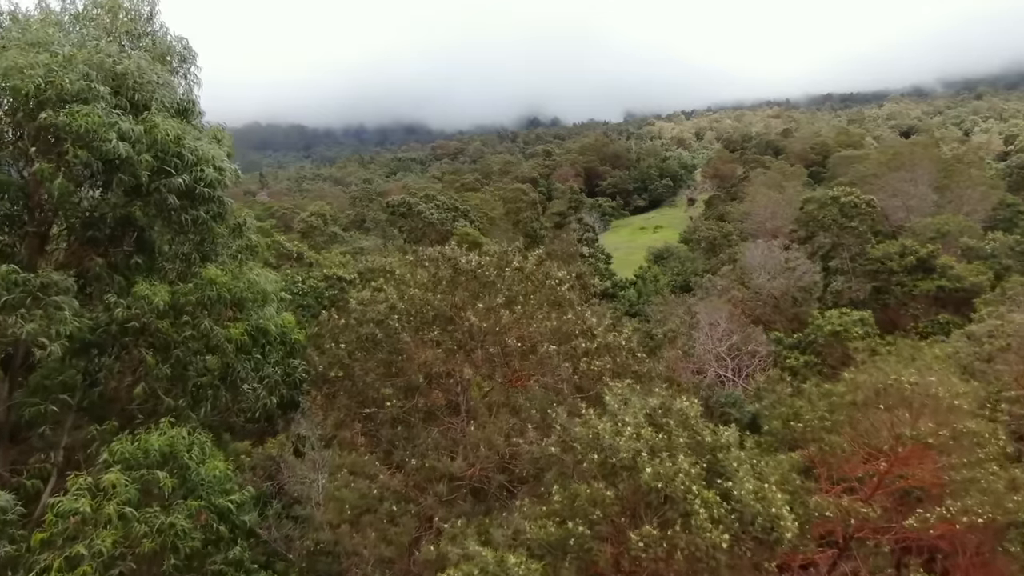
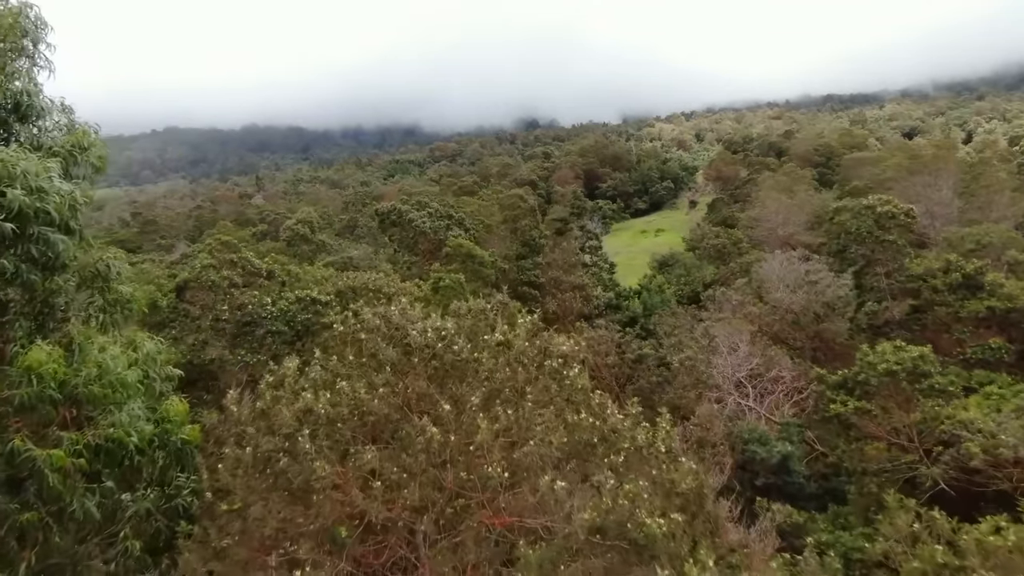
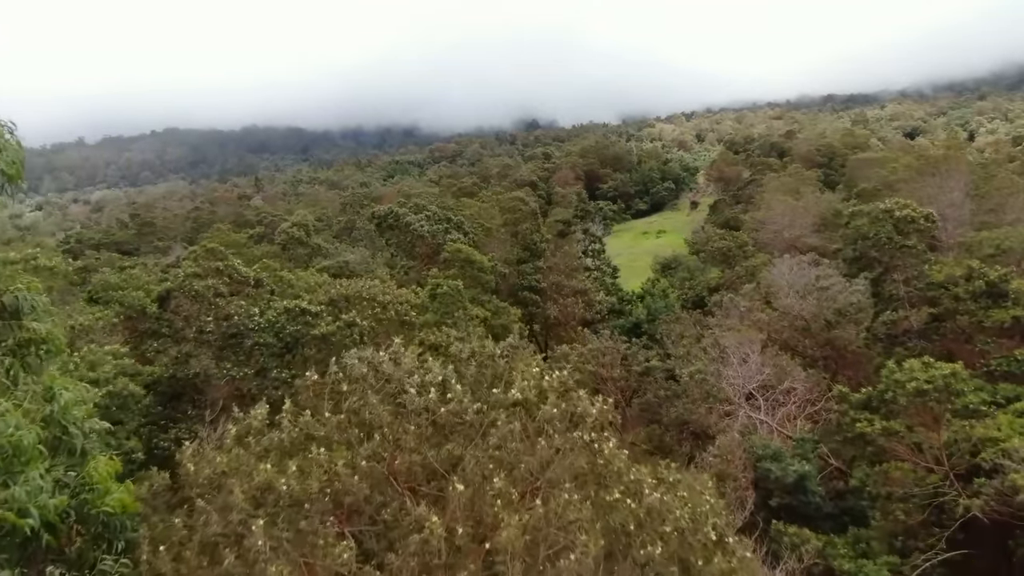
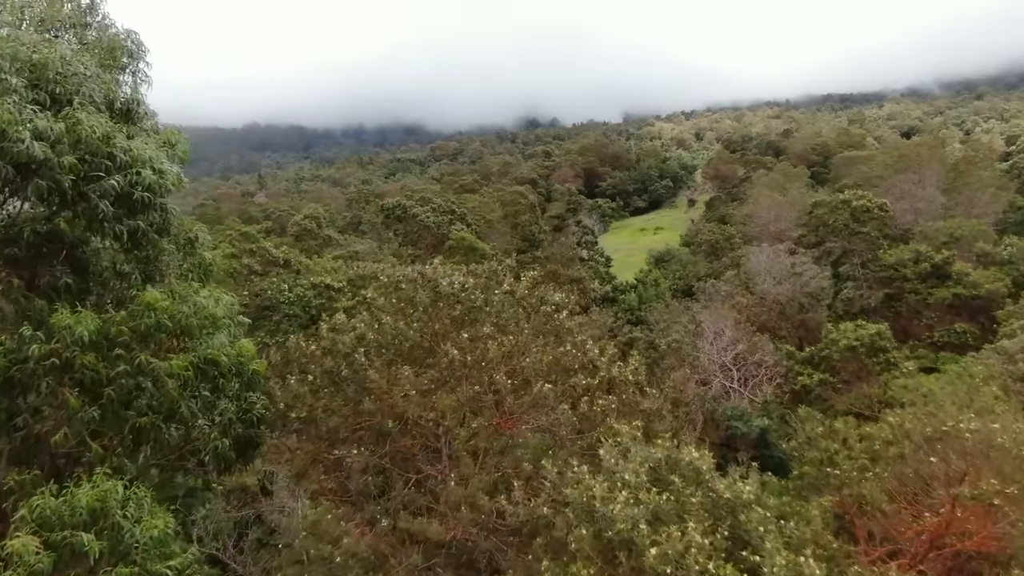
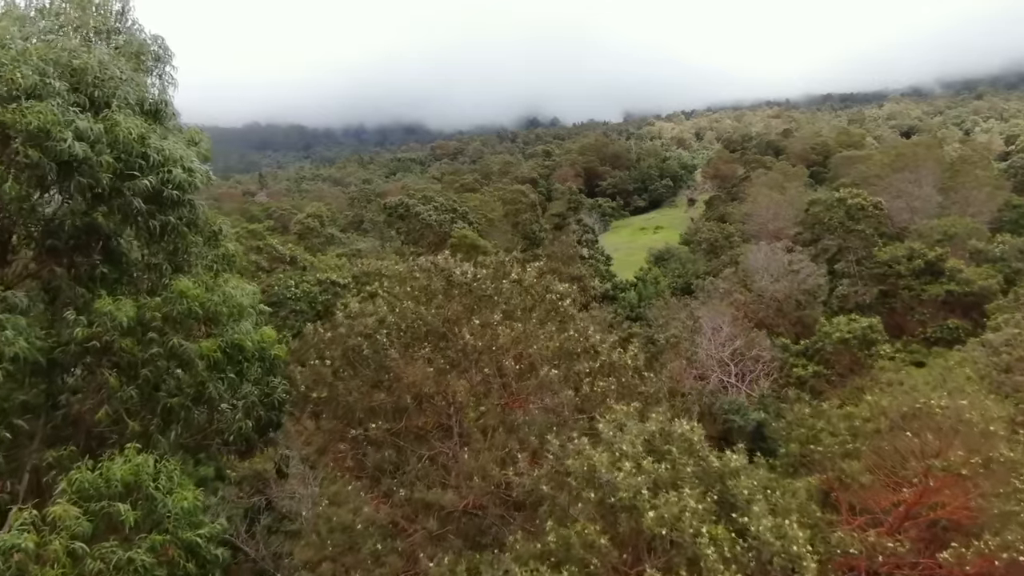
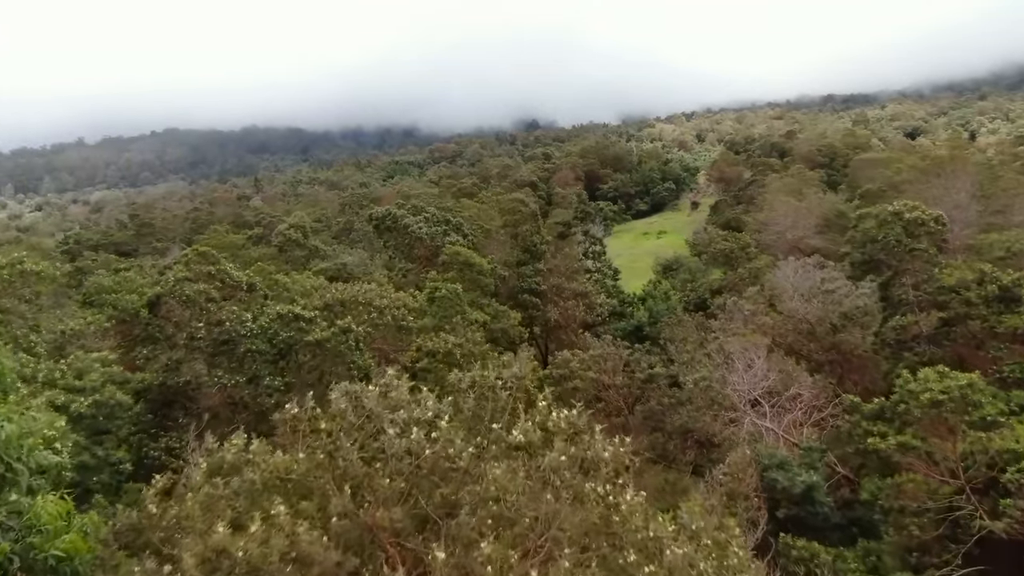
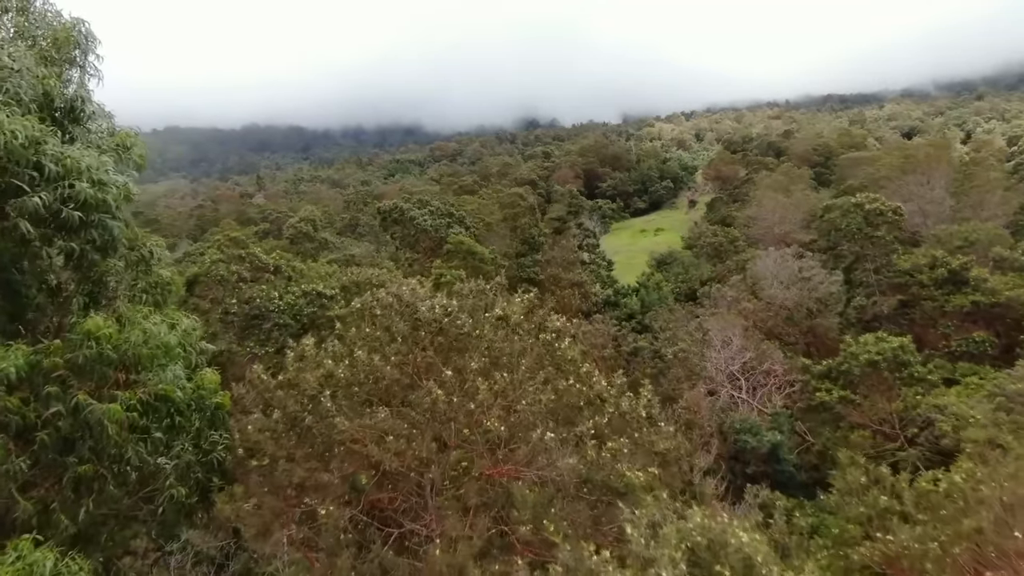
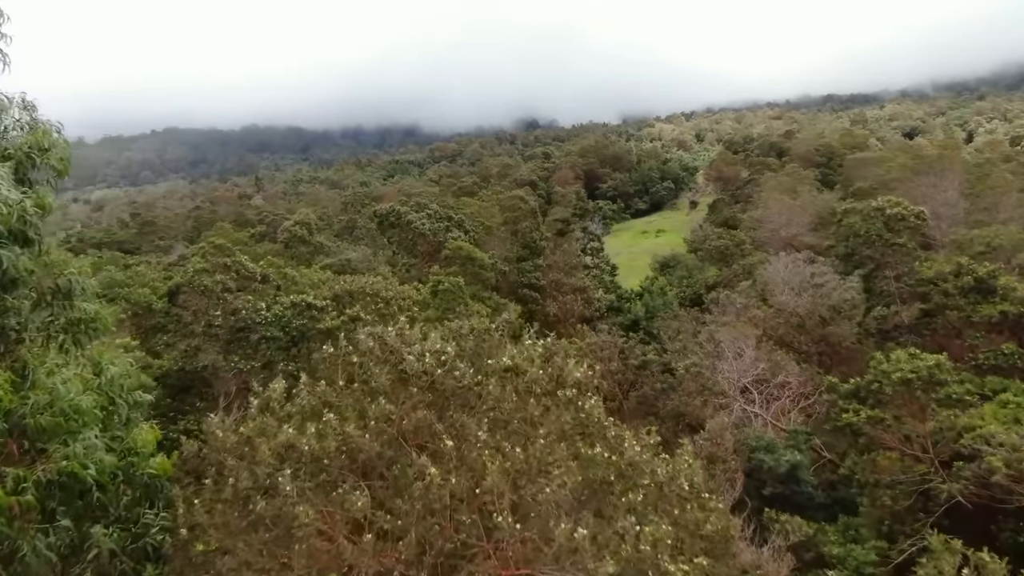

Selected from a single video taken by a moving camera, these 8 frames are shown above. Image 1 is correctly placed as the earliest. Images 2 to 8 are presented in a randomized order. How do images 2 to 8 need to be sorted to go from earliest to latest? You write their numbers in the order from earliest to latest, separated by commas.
5, 4, 7, 2, 8, 3, 6
